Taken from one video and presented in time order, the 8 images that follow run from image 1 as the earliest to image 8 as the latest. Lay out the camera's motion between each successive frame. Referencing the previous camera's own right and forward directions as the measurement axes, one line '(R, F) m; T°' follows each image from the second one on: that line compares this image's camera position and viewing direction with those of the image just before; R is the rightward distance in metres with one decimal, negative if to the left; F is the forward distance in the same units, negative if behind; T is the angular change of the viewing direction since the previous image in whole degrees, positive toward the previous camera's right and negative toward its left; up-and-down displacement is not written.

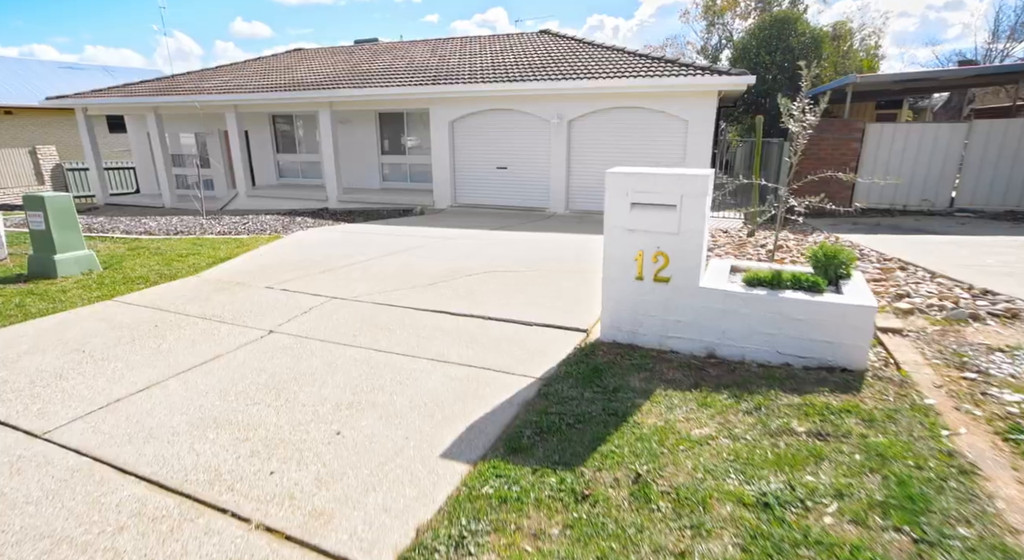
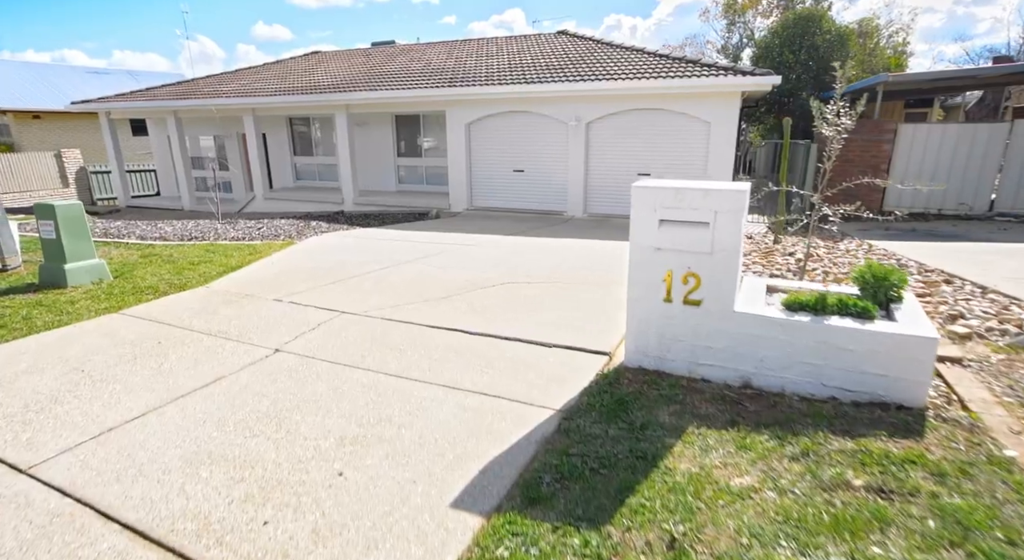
(0.0, +0.2) m; -2°
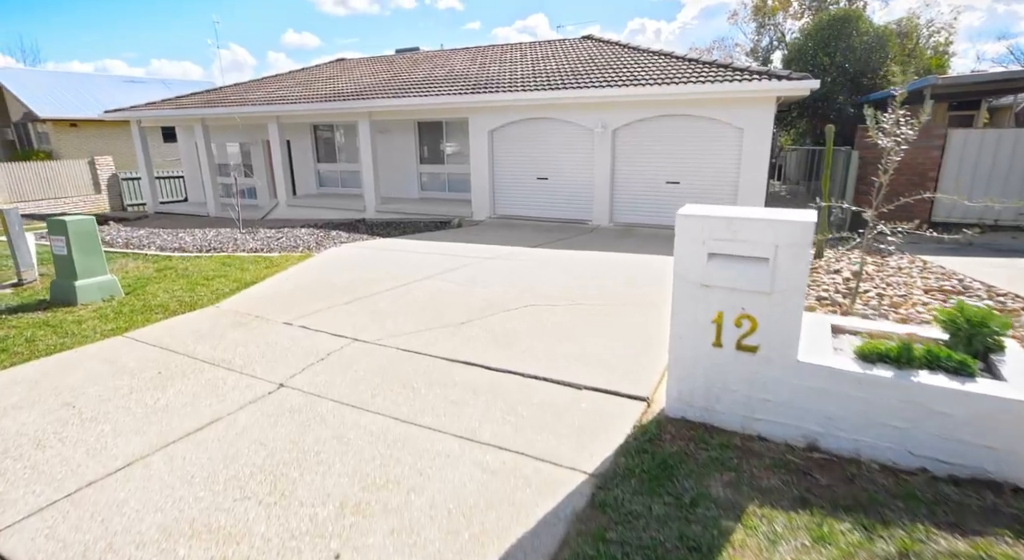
(0.0, +0.3) m; -2°
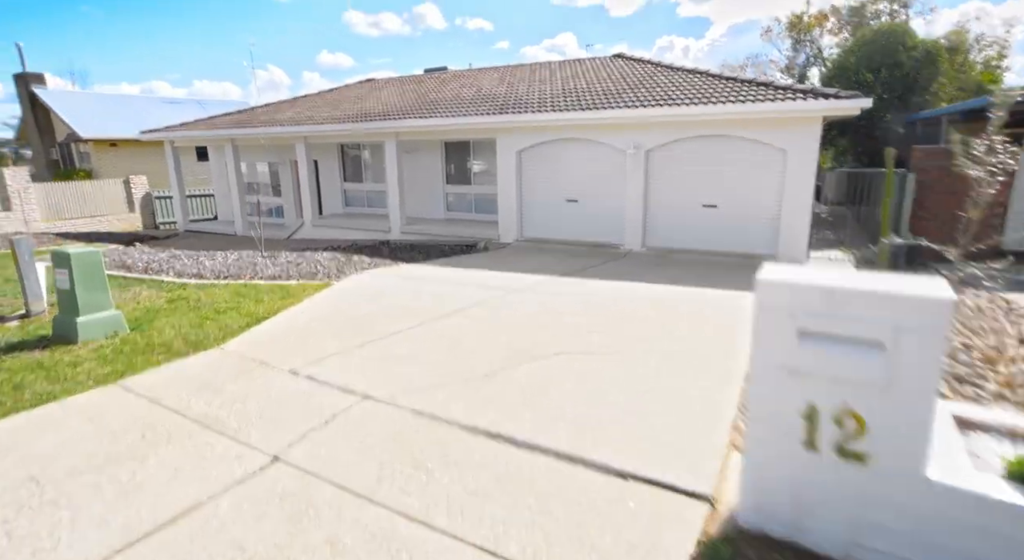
(0.0, +0.5) m; -3°
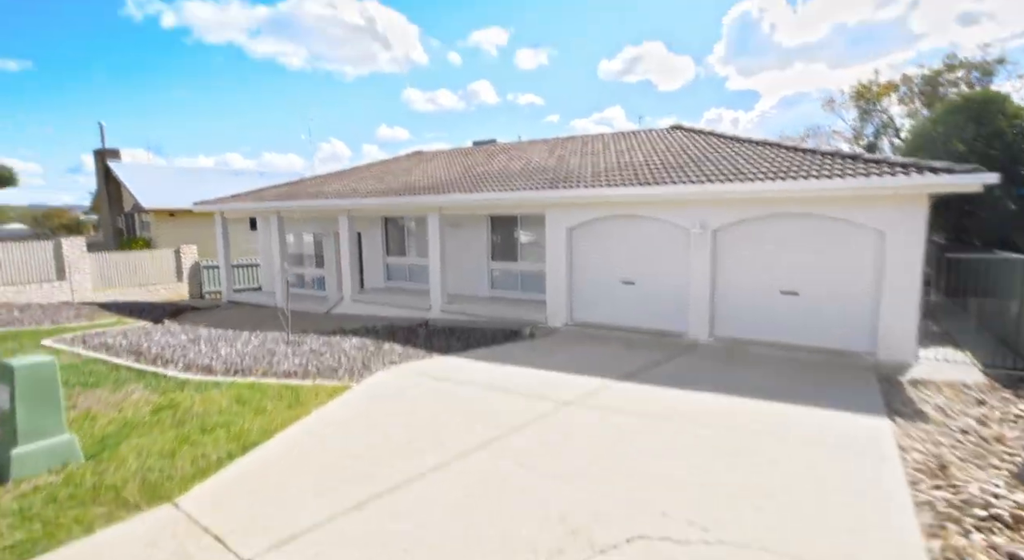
(-0.1, +1.2) m; -5°
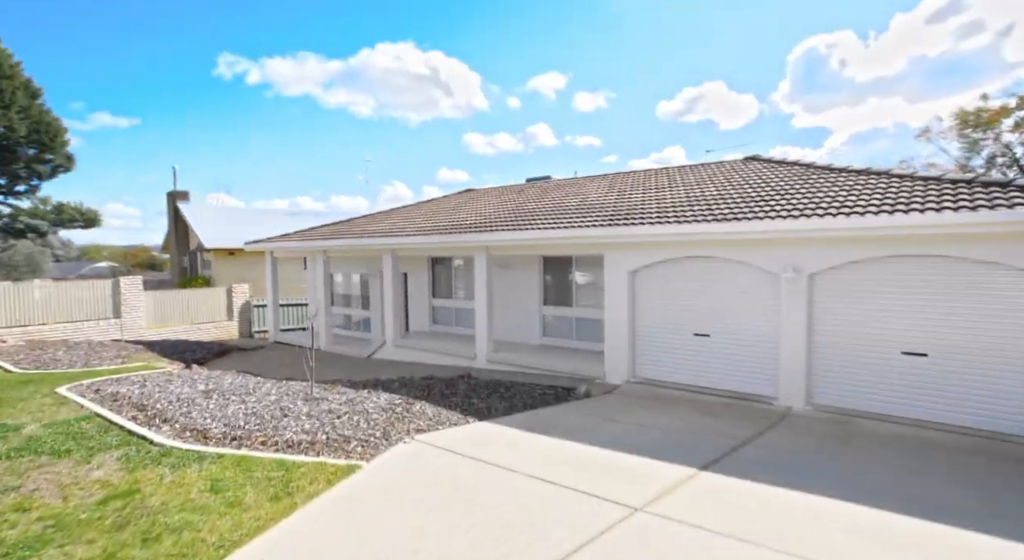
(+0.1, +1.4) m; -6°
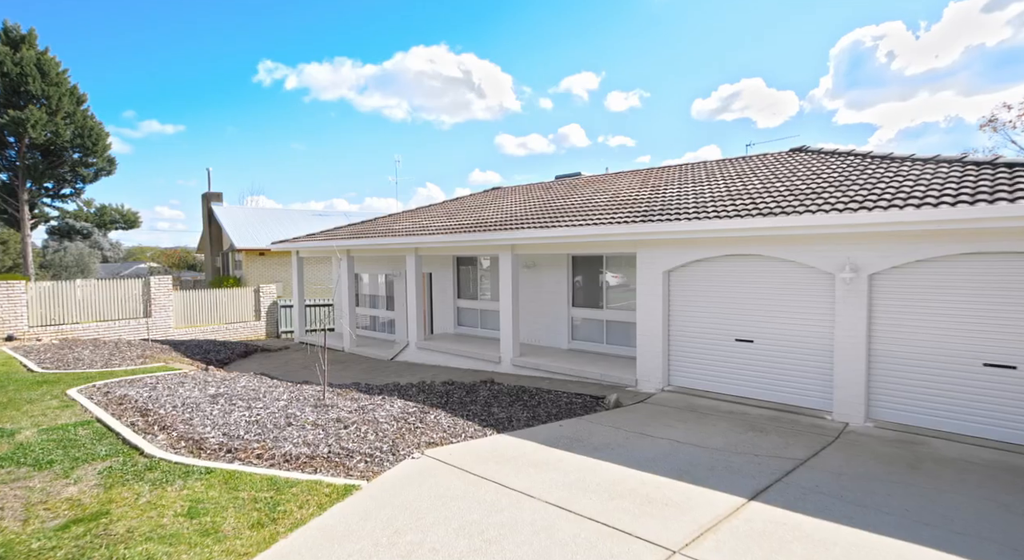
(+0.1, +0.7) m; -3°
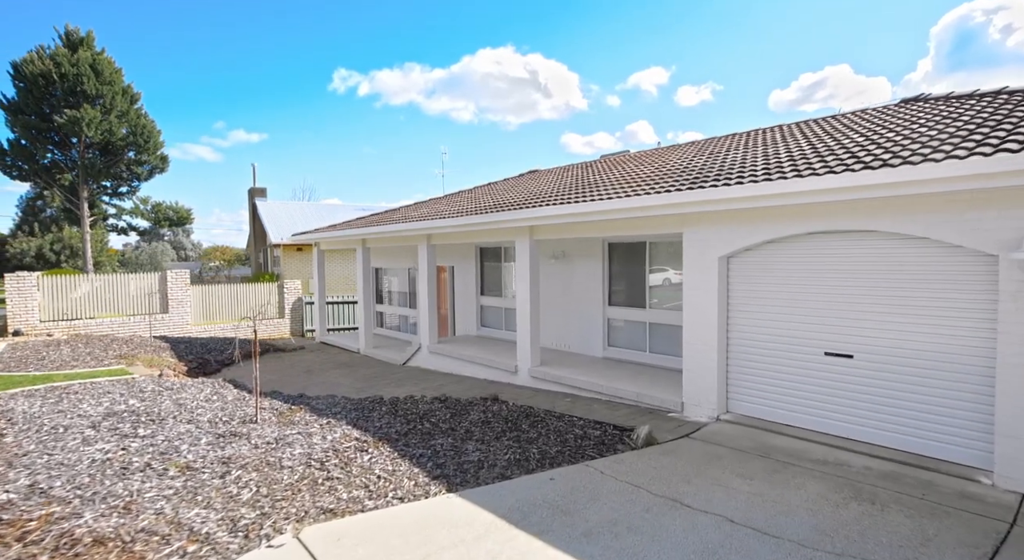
(+0.9, +2.6) m; -7°
